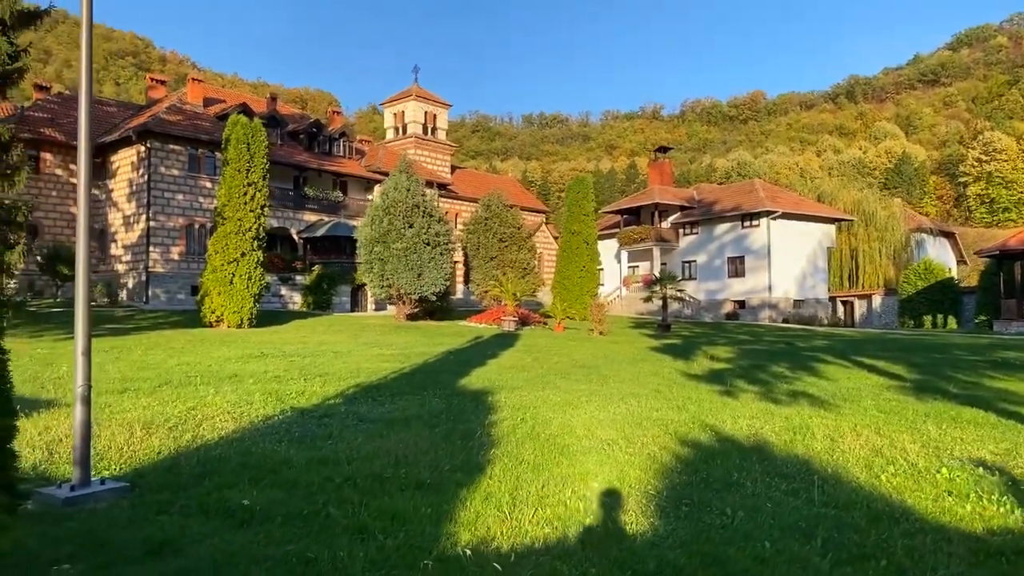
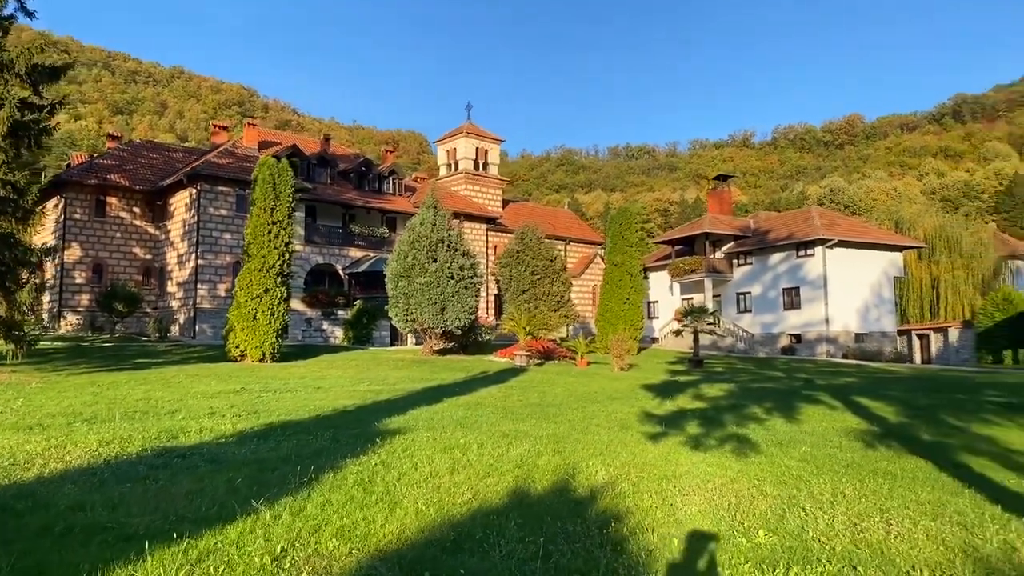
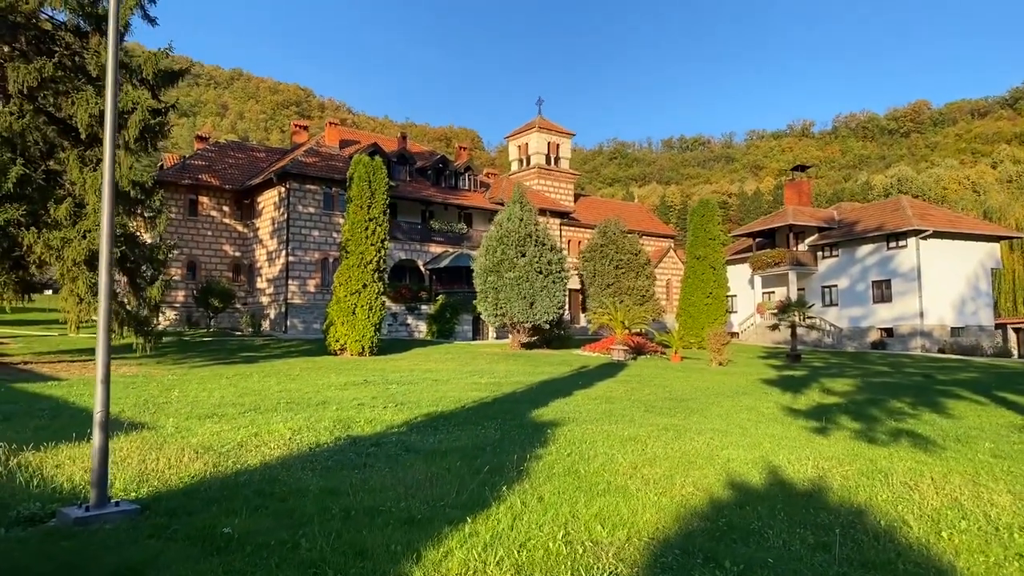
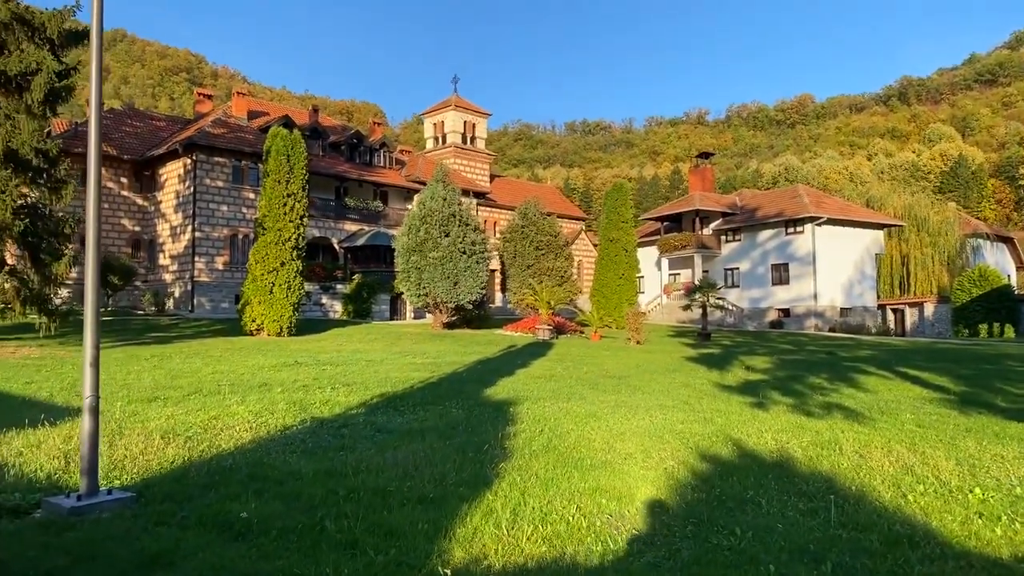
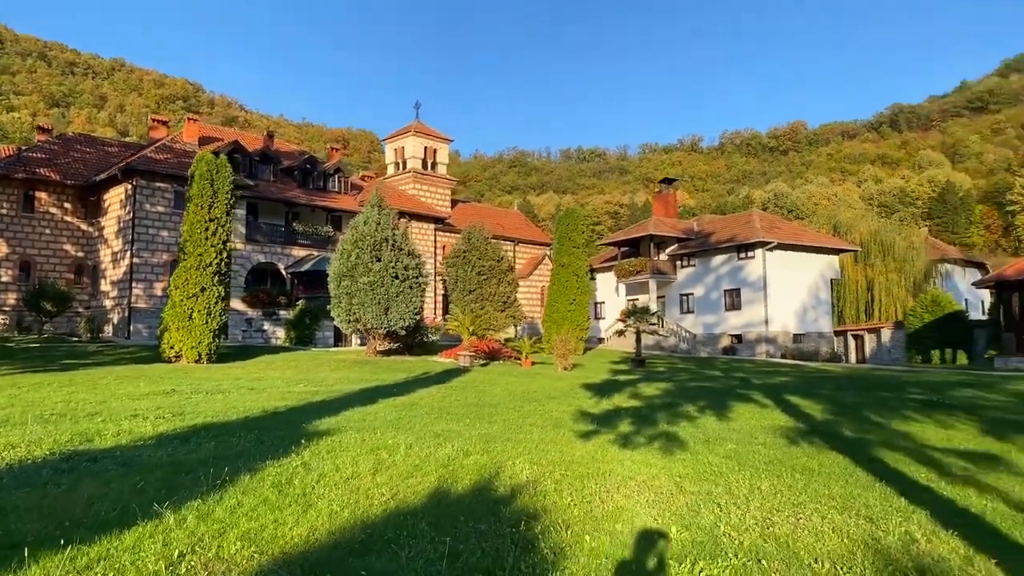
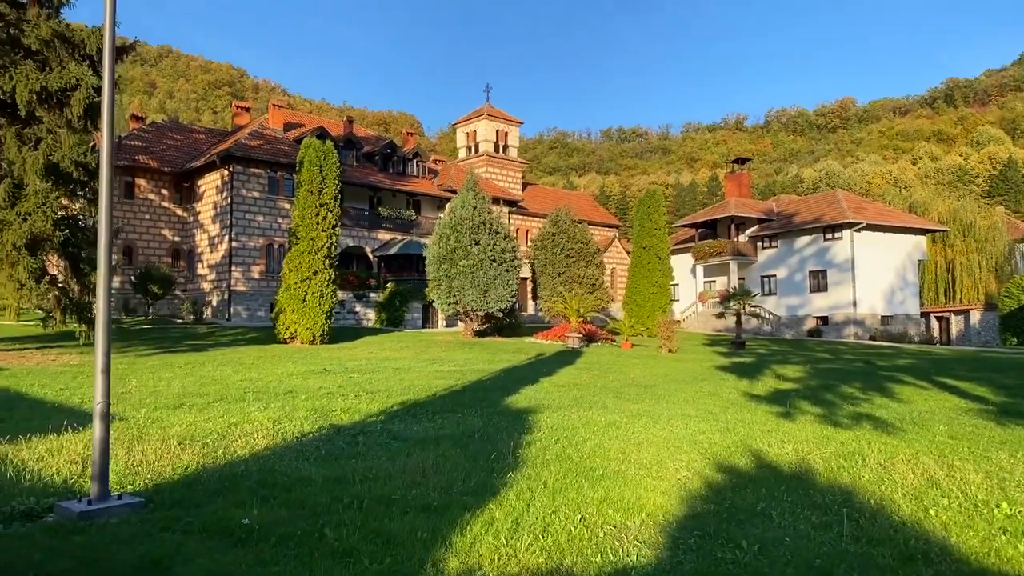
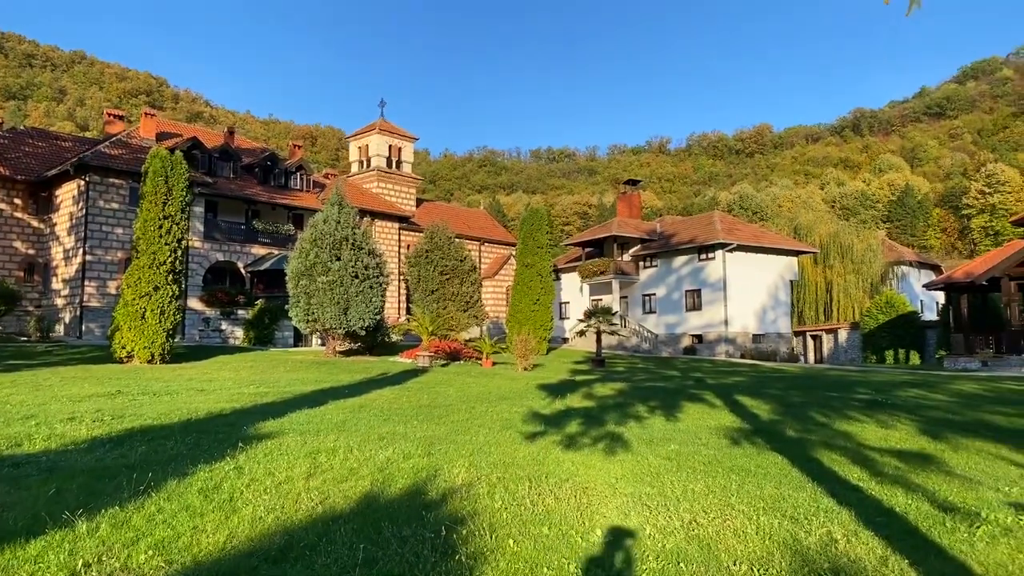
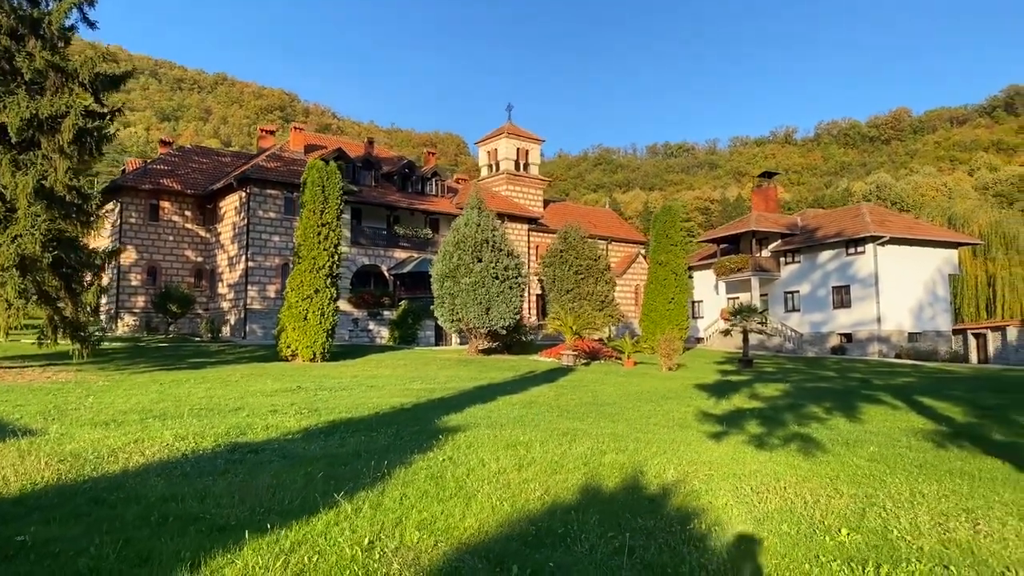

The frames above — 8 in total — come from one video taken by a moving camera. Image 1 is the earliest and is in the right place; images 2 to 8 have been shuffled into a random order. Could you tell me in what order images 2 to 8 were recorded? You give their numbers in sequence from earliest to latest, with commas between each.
4, 6, 3, 8, 2, 5, 7
